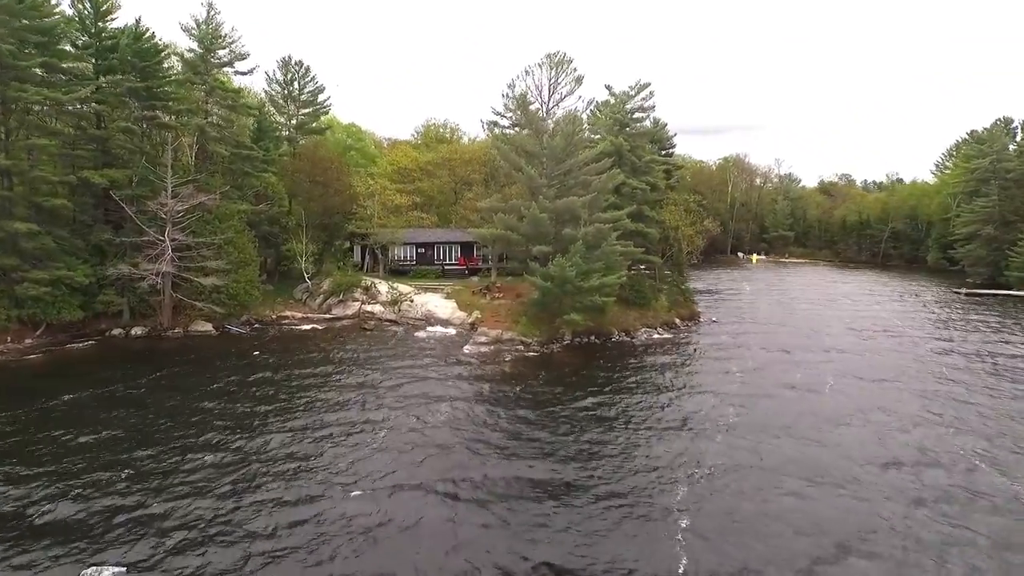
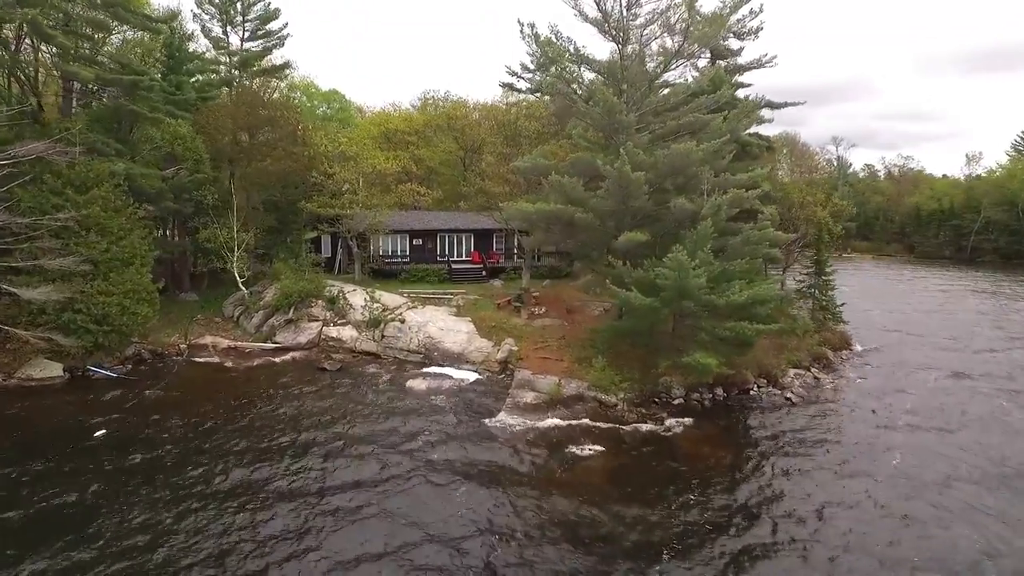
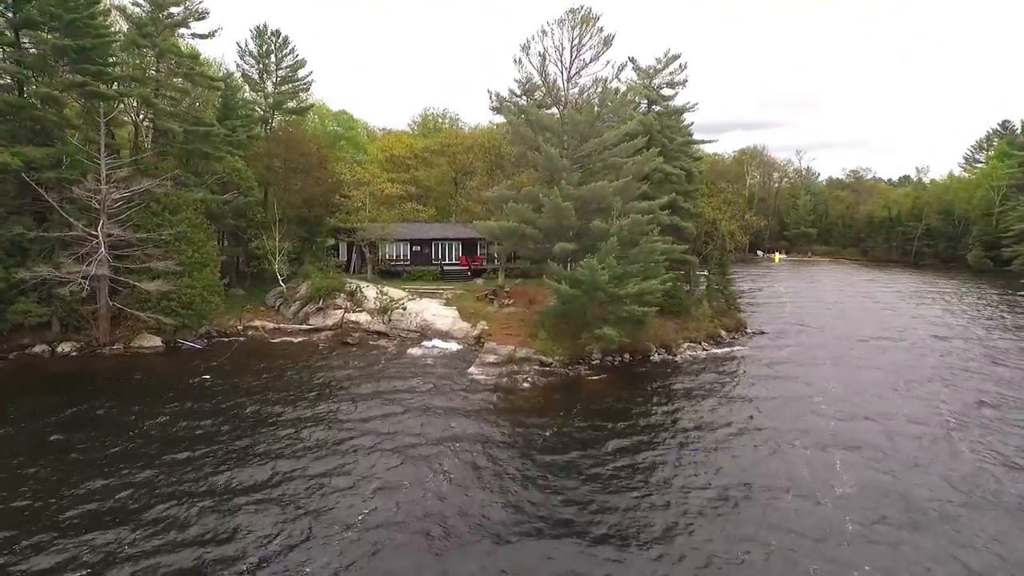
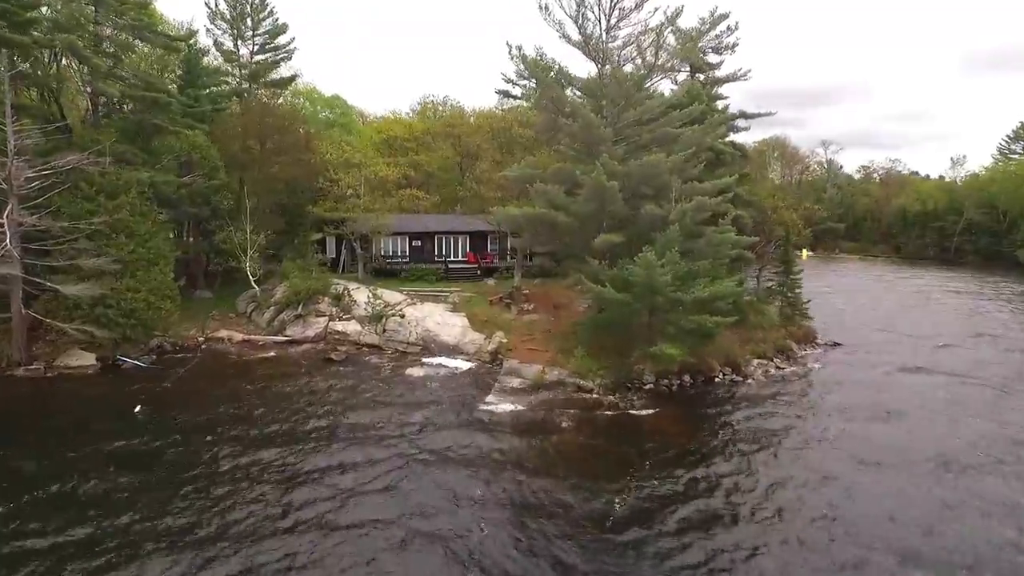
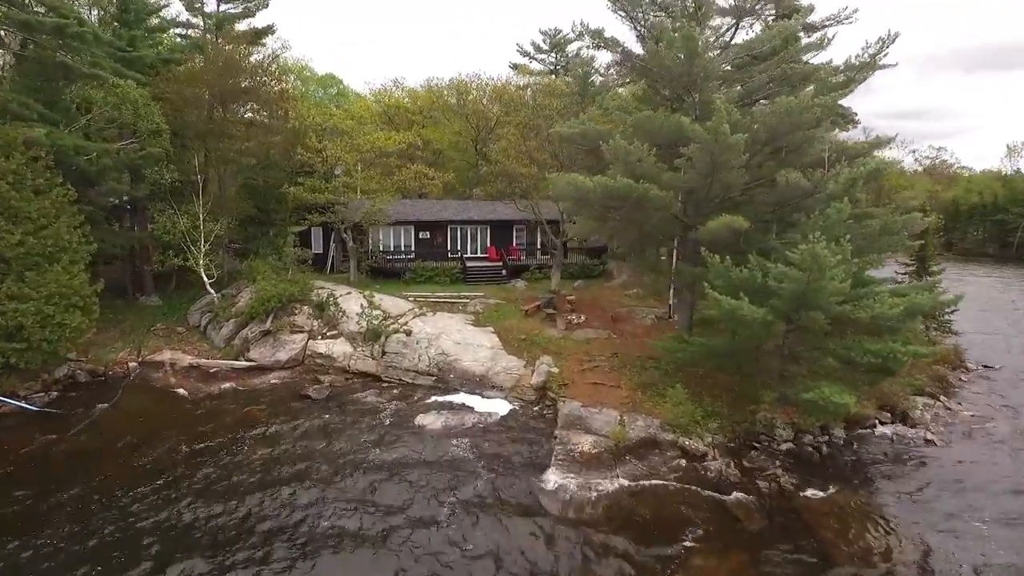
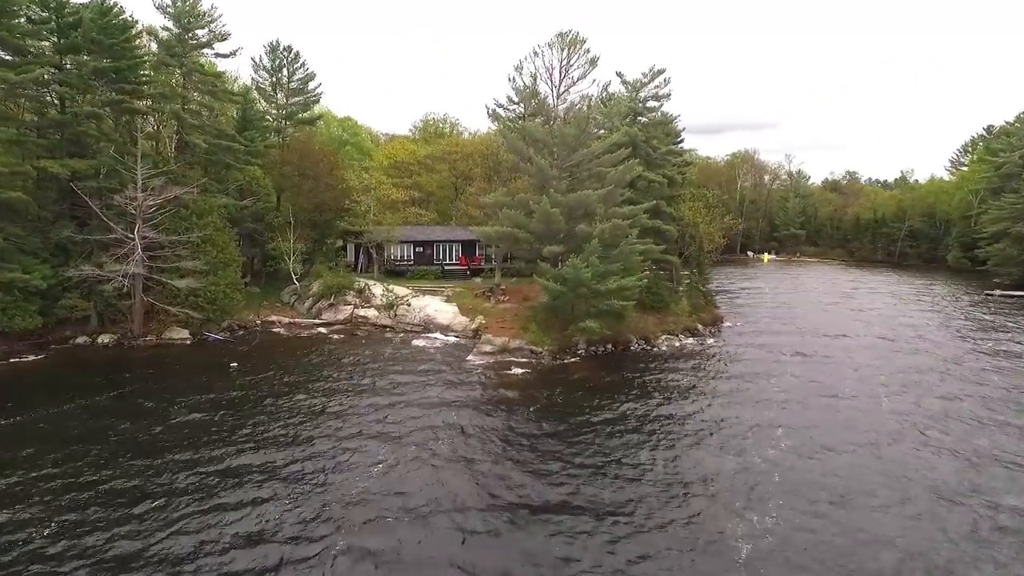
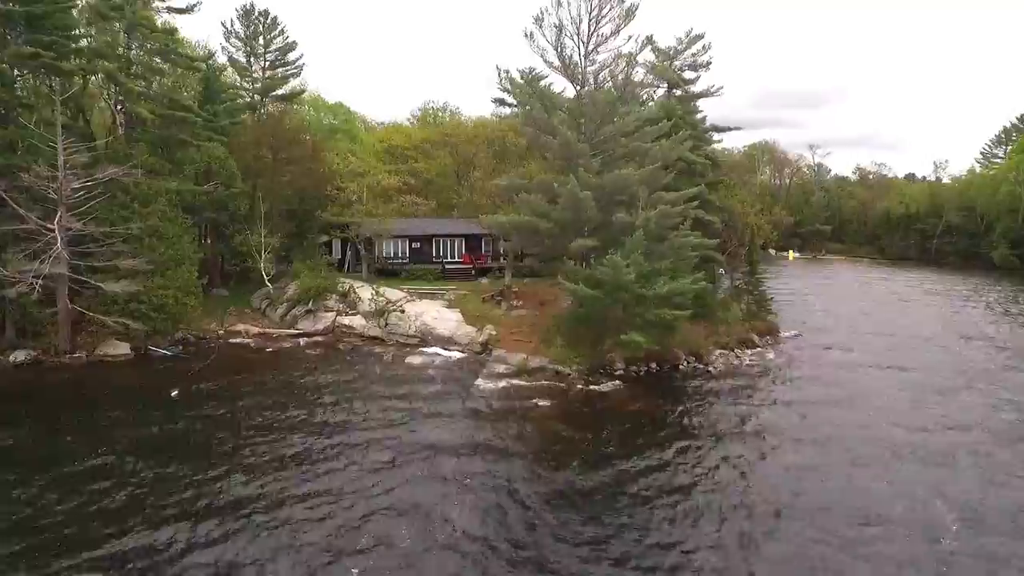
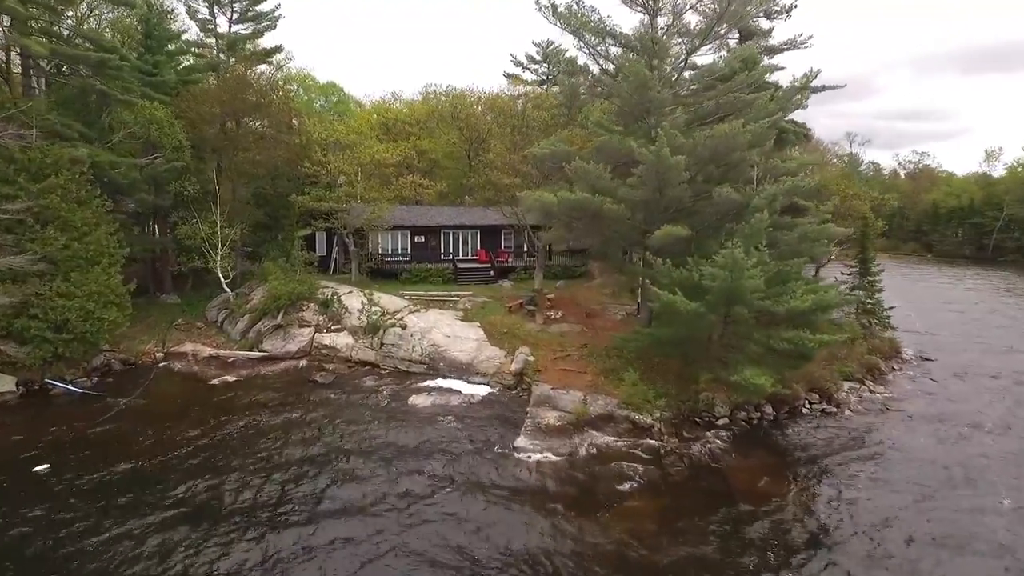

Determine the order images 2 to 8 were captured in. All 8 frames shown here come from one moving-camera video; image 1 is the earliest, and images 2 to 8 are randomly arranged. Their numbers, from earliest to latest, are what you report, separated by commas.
6, 3, 7, 4, 2, 8, 5
